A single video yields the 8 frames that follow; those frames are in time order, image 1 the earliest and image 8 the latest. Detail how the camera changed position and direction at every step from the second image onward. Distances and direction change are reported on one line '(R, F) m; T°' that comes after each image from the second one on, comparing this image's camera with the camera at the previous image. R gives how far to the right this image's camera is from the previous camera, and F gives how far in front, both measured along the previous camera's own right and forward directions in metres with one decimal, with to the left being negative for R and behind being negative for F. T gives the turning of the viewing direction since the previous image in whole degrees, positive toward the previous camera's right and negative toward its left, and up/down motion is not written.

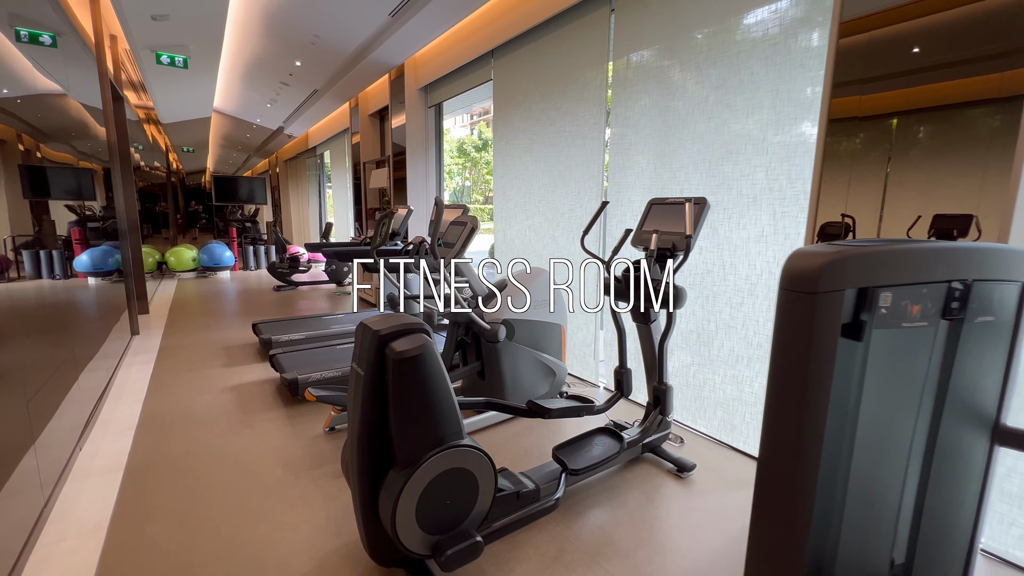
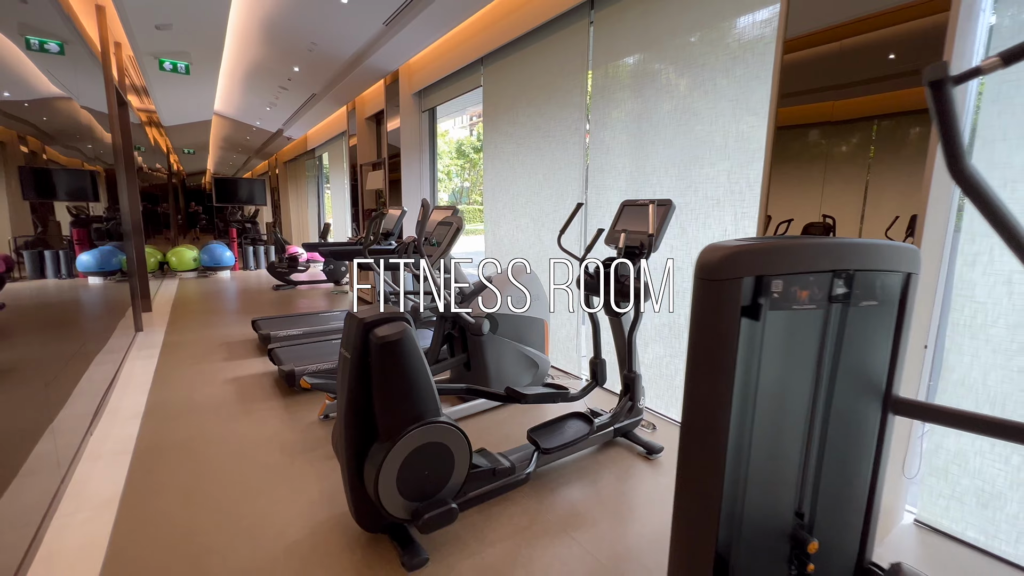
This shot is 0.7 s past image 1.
(+0.1, -0.2) m; 0°
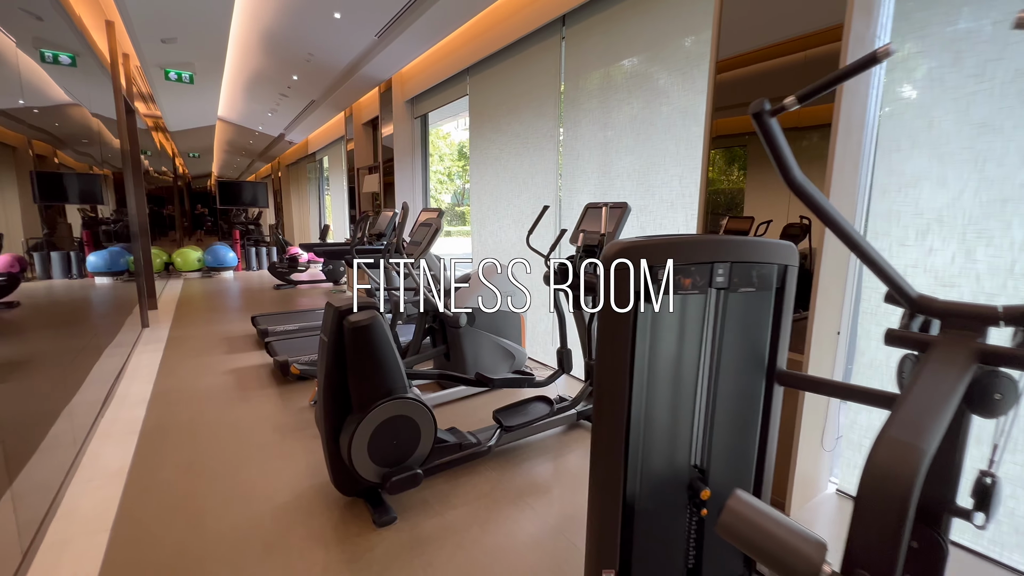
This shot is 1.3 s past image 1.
(+0.2, -0.2) m; 0°
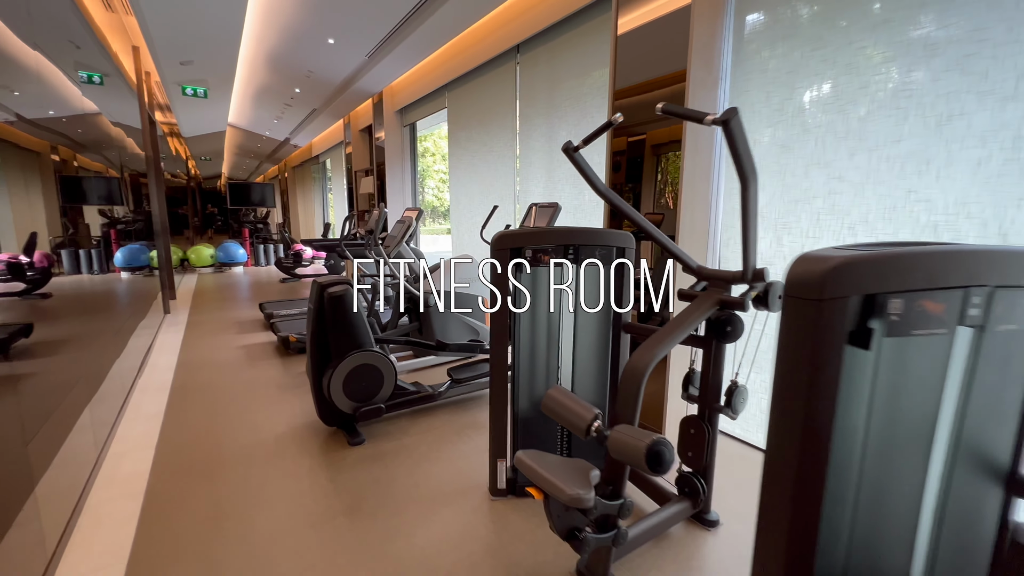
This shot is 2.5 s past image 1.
(+0.4, -0.6) m; -1°
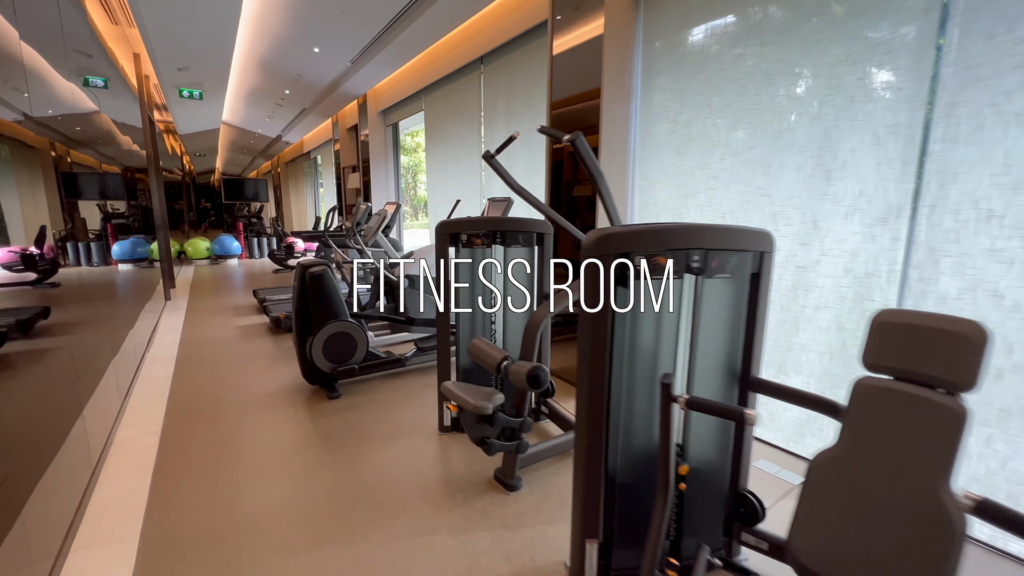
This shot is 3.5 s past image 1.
(+0.3, -0.5) m; 0°
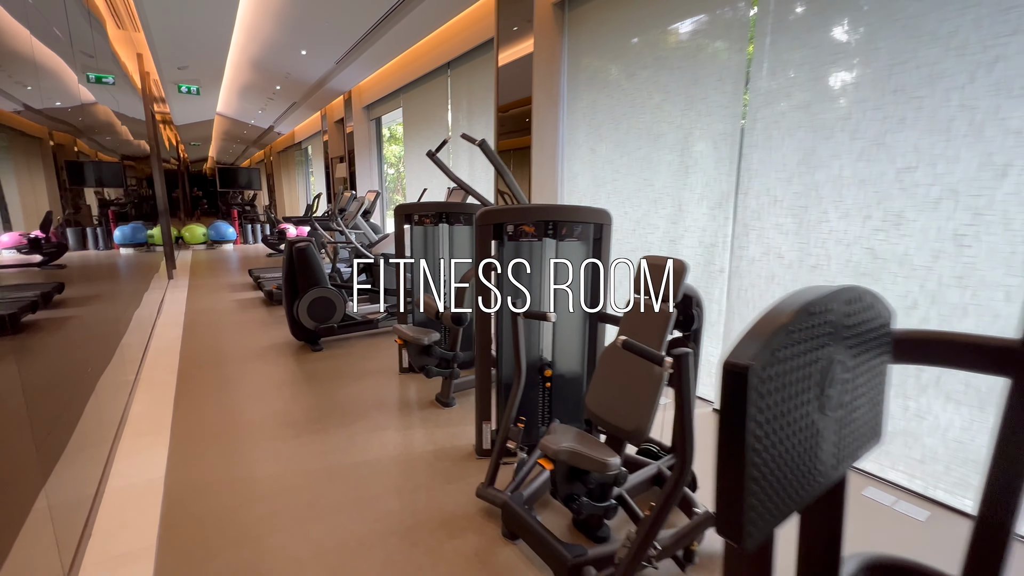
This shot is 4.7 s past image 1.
(+0.4, -0.7) m; +1°
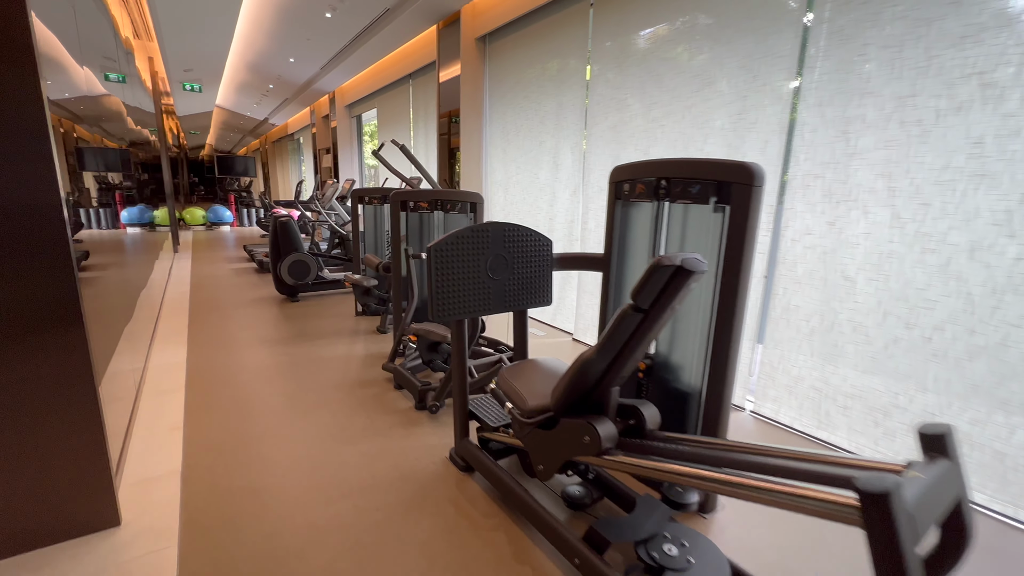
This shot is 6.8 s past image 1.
(+0.7, -1.1) m; 0°
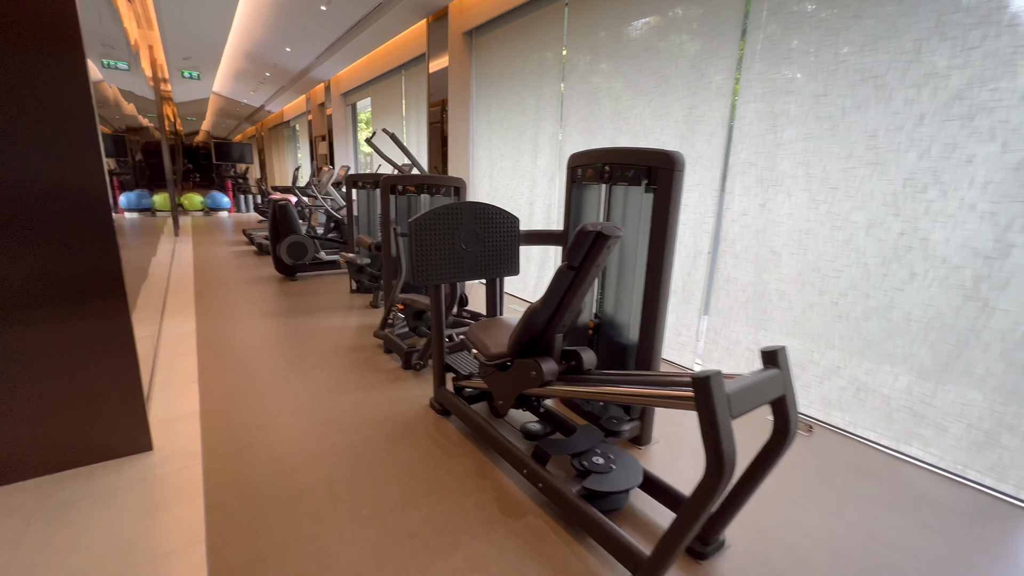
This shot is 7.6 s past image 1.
(+0.1, -0.3) m; 0°
